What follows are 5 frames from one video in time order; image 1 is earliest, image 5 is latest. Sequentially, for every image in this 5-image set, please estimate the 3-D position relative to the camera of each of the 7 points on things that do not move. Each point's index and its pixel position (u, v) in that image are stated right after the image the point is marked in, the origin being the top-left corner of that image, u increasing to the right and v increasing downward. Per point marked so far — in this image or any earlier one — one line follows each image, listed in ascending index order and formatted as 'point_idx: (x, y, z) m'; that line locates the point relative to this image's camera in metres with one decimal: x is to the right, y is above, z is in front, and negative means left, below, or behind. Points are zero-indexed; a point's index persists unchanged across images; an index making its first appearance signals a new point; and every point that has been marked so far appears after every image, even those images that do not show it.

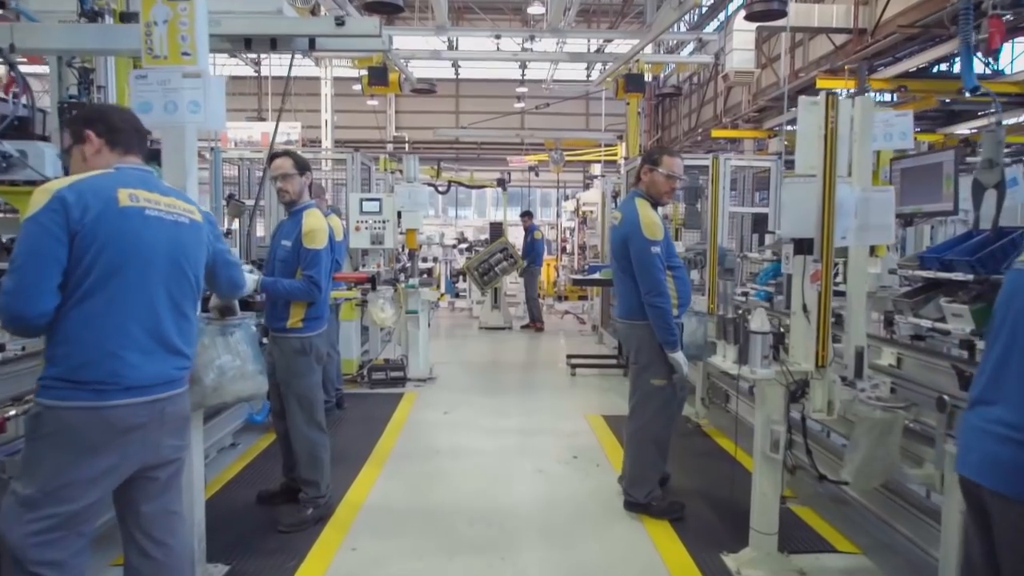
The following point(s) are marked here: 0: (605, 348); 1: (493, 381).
0: (+1.1, -0.7, +7.9) m
1: (-0.2, -0.8, +5.9) m
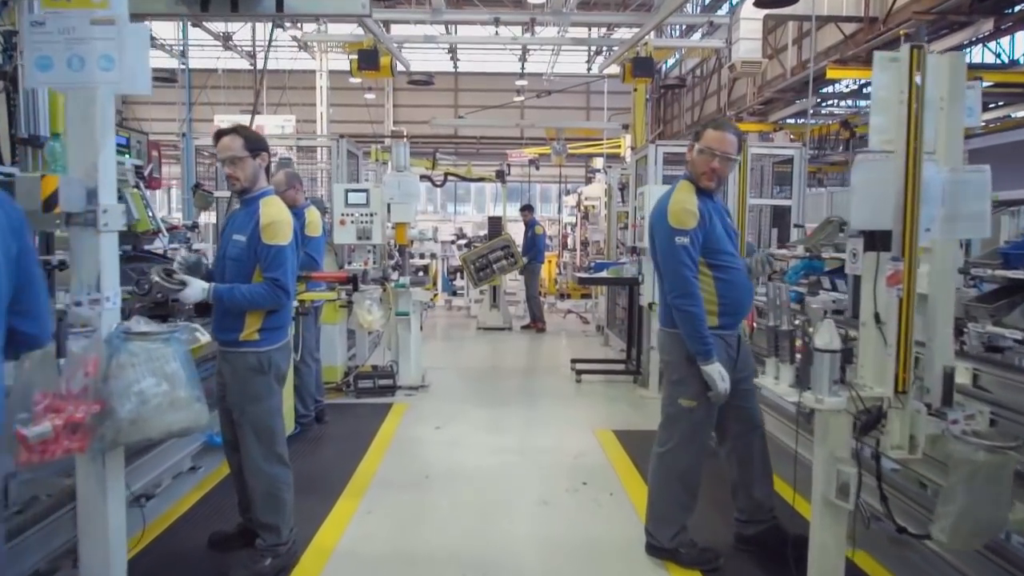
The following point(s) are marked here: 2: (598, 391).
0: (+1.1, -0.7, +7.4) m
1: (-0.2, -0.8, +5.5) m
2: (+0.7, -0.8, +5.5) m
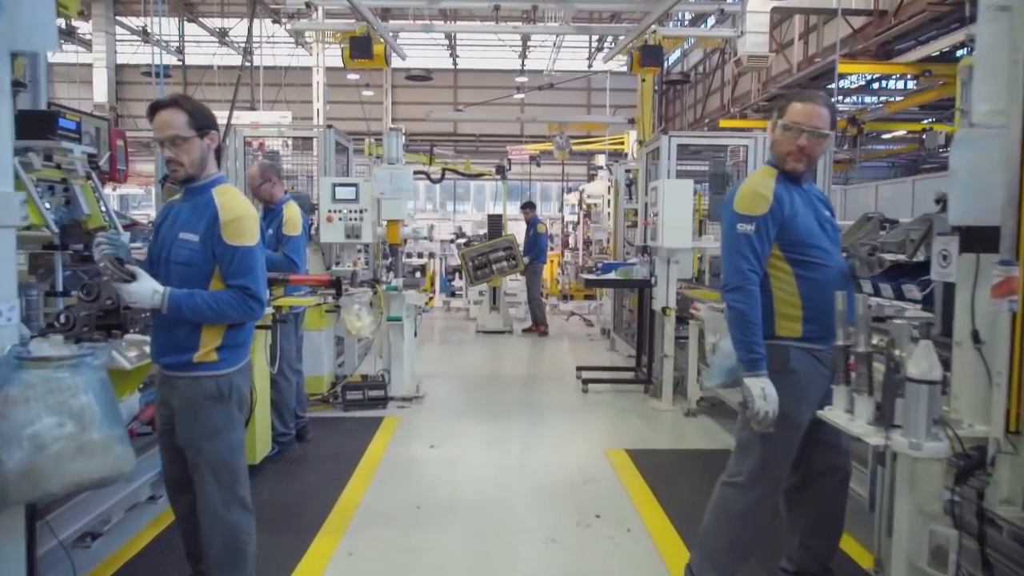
0: (+1.1, -0.7, +7.0) m
1: (-0.2, -0.9, +5.0) m
2: (+0.7, -0.9, +5.1) m
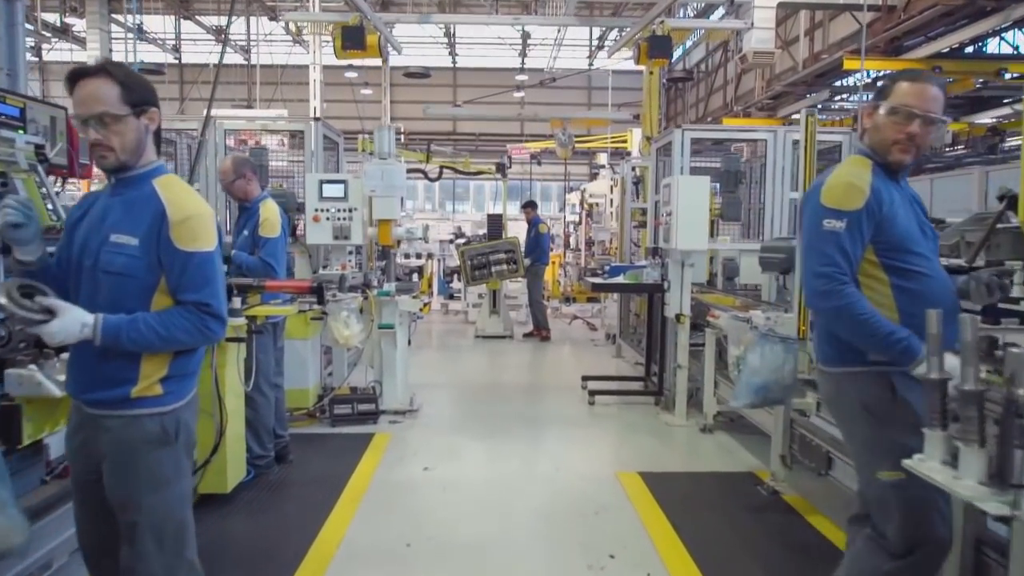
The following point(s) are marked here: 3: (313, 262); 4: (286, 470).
0: (+1.1, -0.8, +6.7) m
1: (-0.2, -0.9, +4.7) m
2: (+0.7, -0.9, +4.7) m
3: (-1.4, +0.2, +4.7) m
4: (-1.2, -0.9, +3.5) m
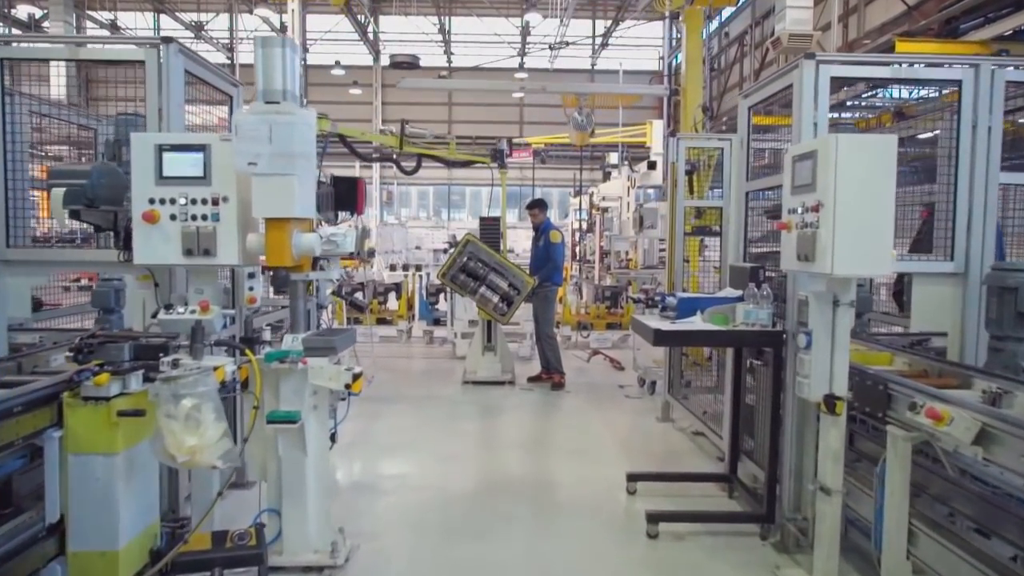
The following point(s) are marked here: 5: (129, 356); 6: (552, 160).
0: (+1.1, -1.0, +4.6) m
1: (-0.1, -1.1, +2.6) m
2: (+0.7, -1.1, +2.7) m
3: (-1.4, 0.0, +2.7) m
4: (-1.2, -1.1, +1.4) m
5: (-1.2, -0.2, +2.2) m
6: (+0.8, +2.7, +13.7) m
